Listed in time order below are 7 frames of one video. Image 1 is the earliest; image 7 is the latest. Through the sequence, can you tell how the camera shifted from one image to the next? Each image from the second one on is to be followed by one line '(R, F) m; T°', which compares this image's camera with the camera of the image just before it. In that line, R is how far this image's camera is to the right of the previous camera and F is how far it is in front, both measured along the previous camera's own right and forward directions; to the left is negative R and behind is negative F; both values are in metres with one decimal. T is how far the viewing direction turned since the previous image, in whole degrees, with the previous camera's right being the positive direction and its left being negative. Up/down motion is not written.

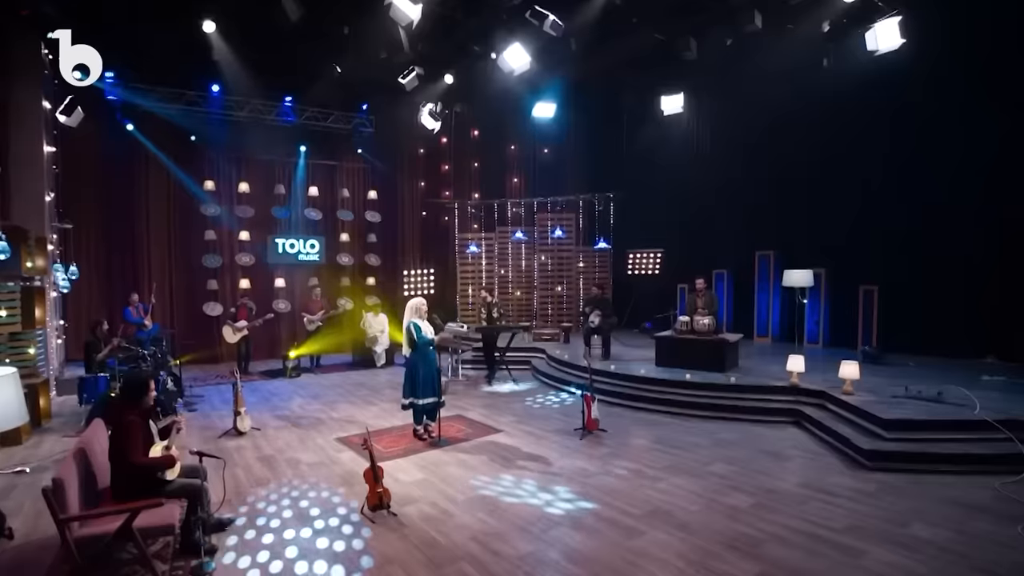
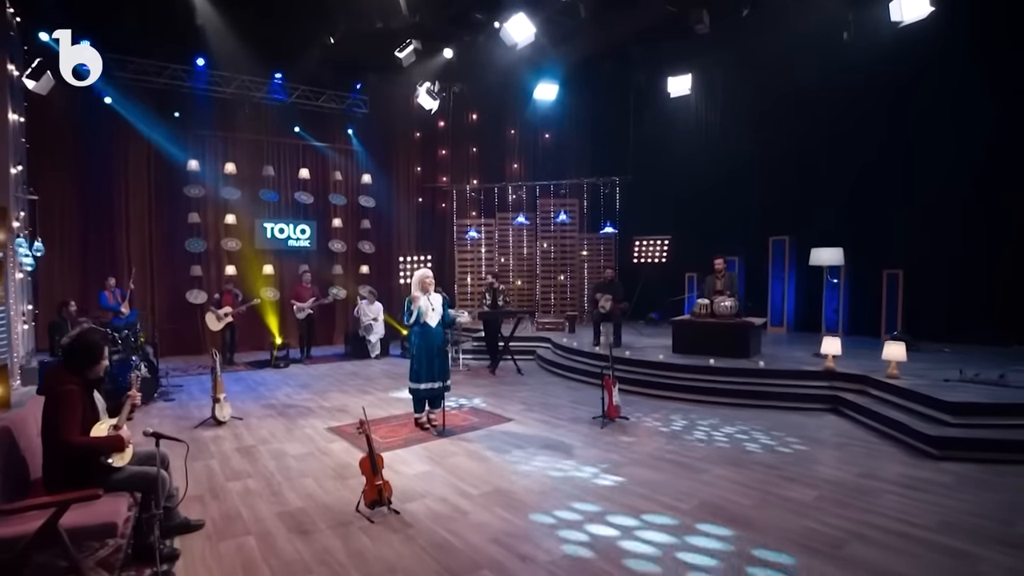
(-0.2, +0.7) m; +1°
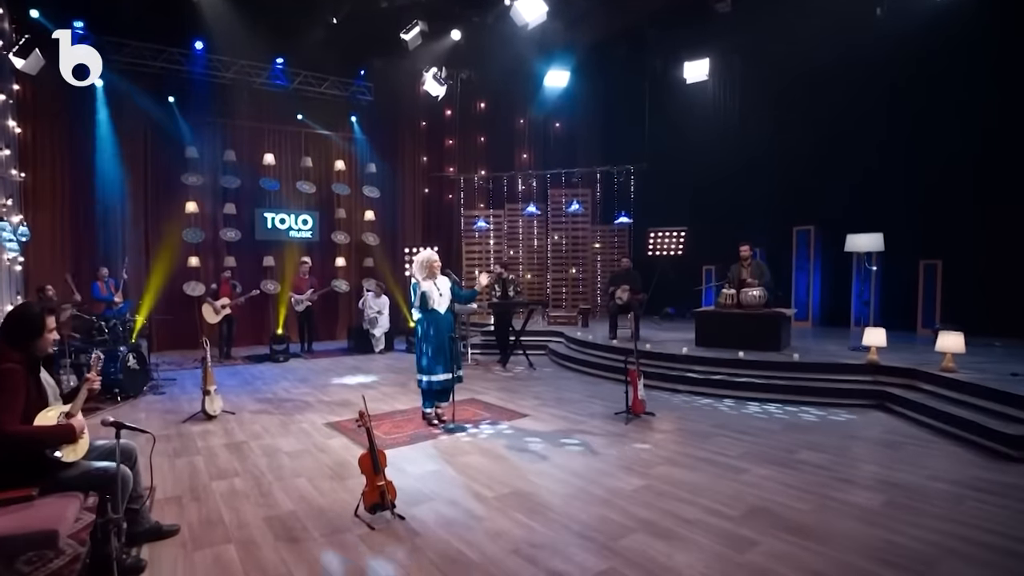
(-0.1, +0.5) m; -1°
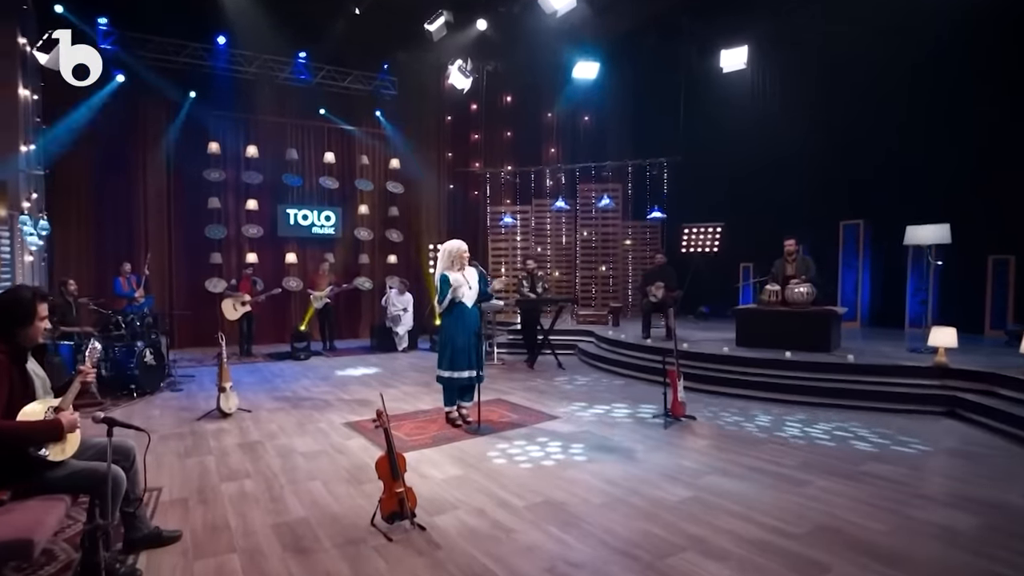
(-0.1, +0.4) m; -2°
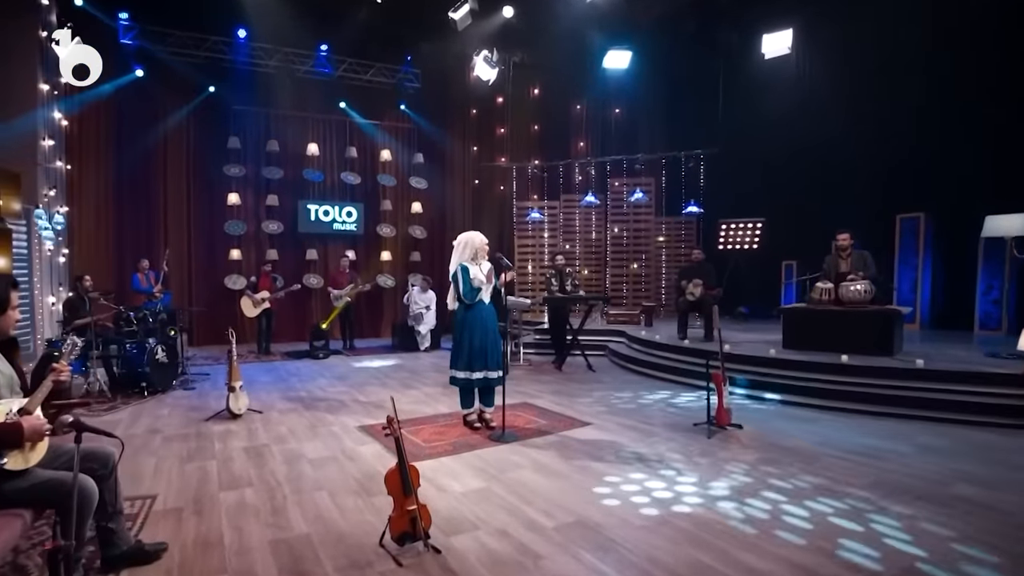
(0.0, +0.4) m; -3°
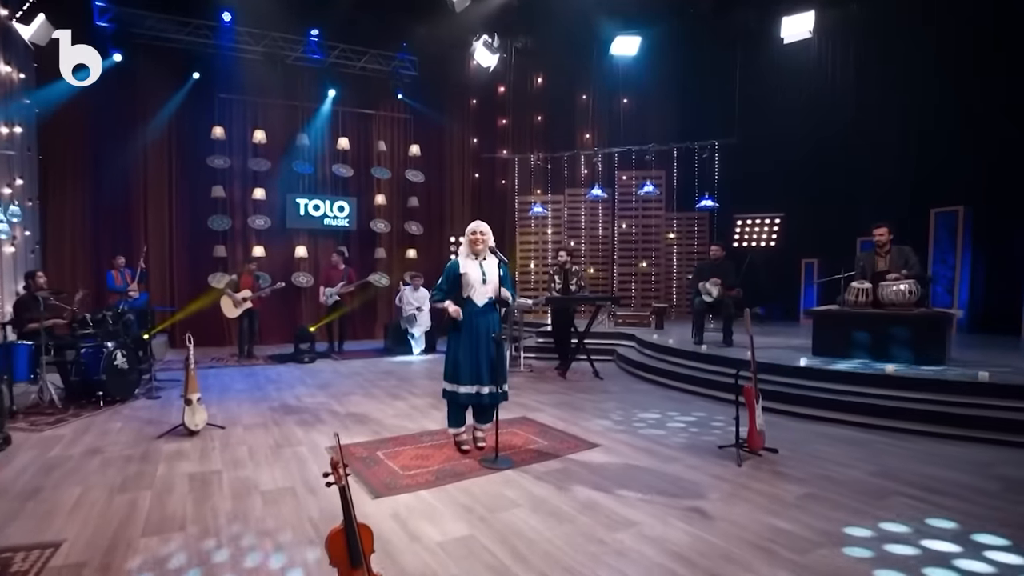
(+0.1, +0.7) m; 0°
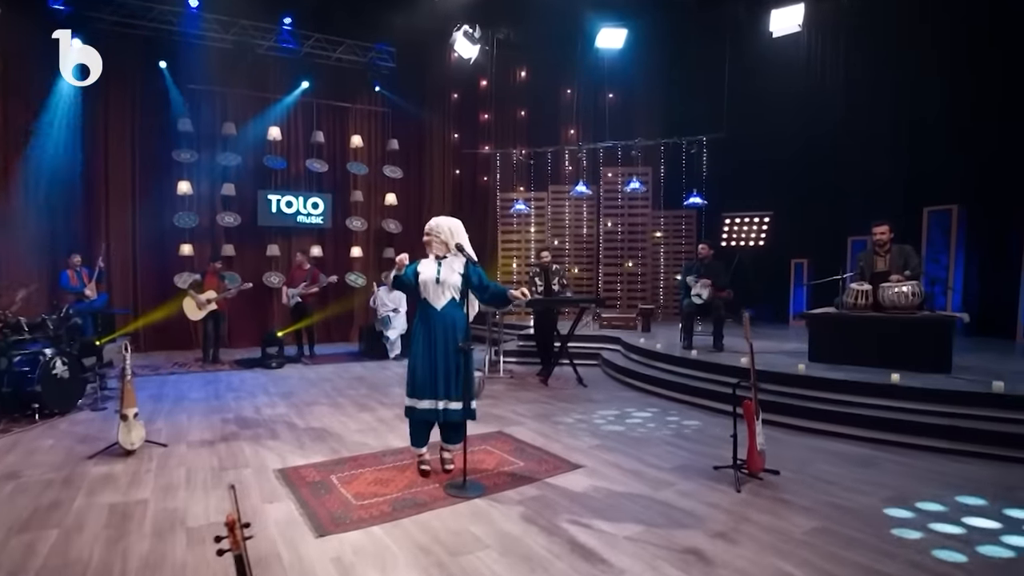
(+0.1, +0.4) m; +1°
